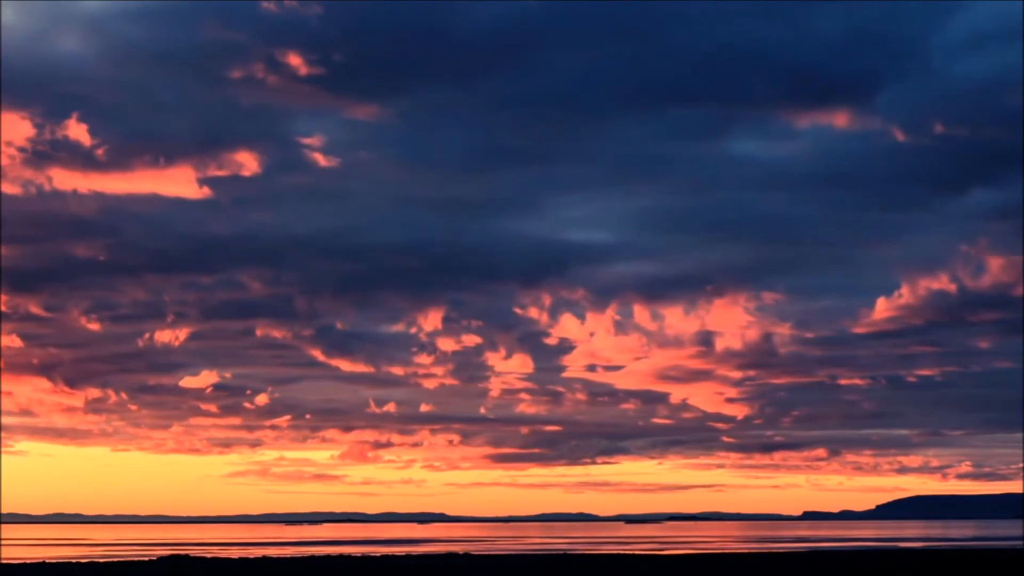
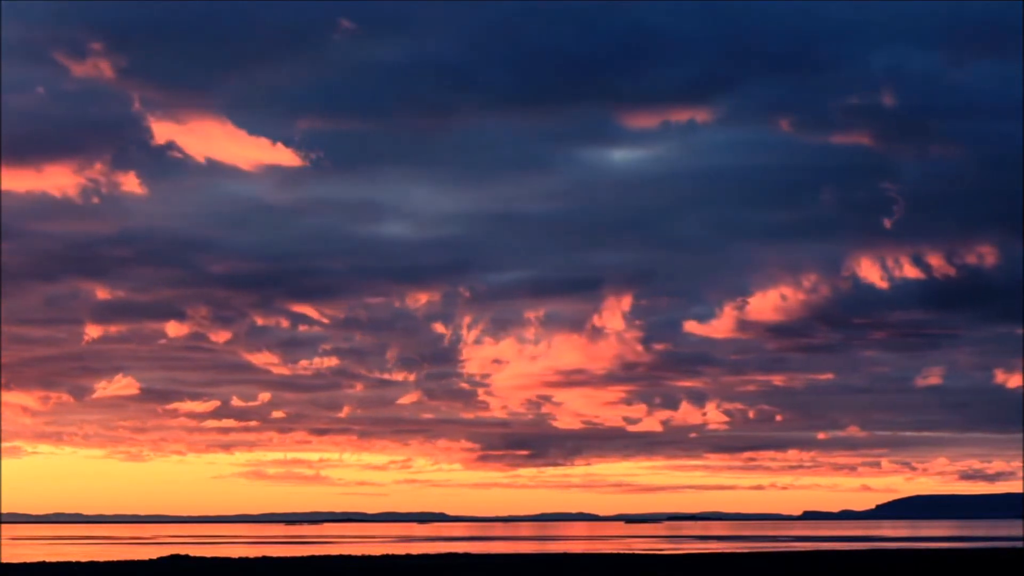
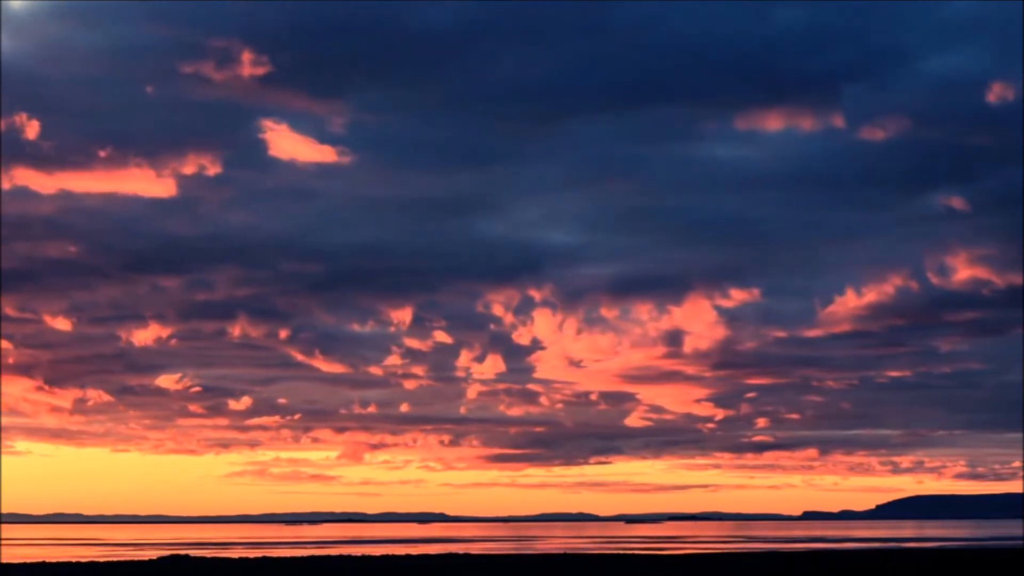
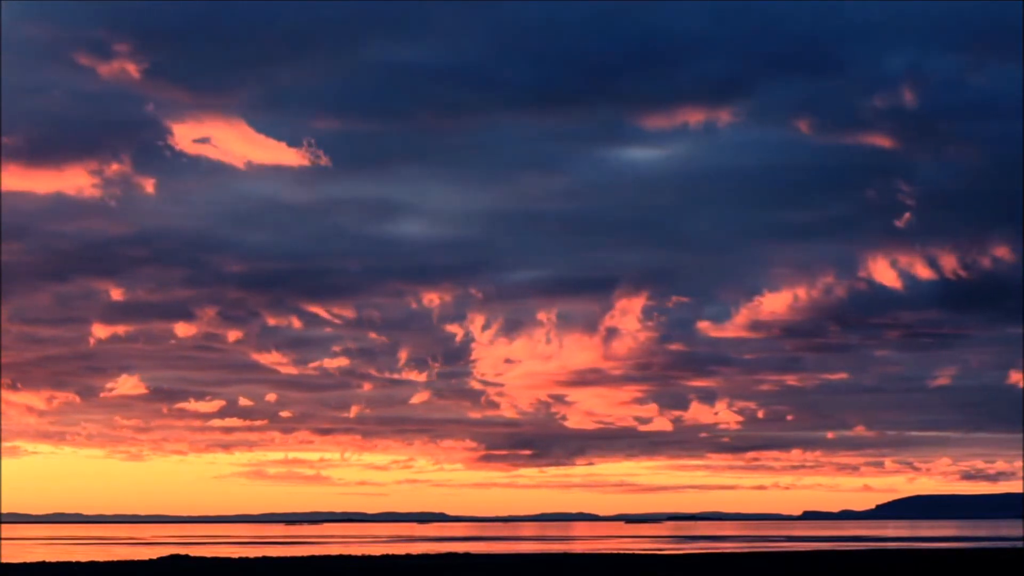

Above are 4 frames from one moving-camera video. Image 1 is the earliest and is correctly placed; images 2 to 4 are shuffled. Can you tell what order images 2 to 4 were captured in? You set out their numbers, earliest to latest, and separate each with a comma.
3, 4, 2
